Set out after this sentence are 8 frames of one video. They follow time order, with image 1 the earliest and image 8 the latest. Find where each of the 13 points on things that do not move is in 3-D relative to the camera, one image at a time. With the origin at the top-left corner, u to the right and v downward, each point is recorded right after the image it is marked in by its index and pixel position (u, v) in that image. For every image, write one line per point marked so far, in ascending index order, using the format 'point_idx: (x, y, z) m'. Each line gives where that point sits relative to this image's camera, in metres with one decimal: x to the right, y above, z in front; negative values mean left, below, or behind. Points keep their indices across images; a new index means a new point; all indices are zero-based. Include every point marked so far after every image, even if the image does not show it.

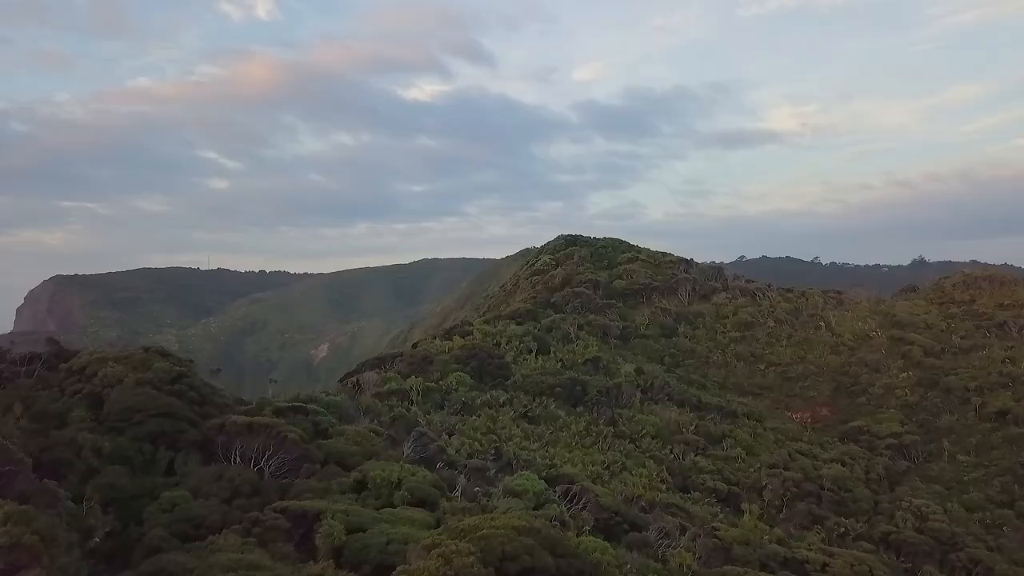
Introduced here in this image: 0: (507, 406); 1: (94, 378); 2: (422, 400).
0: (-0.1, -2.8, +19.5) m
1: (-6.8, -1.5, +13.2) m
2: (-2.1, -2.6, +18.9) m
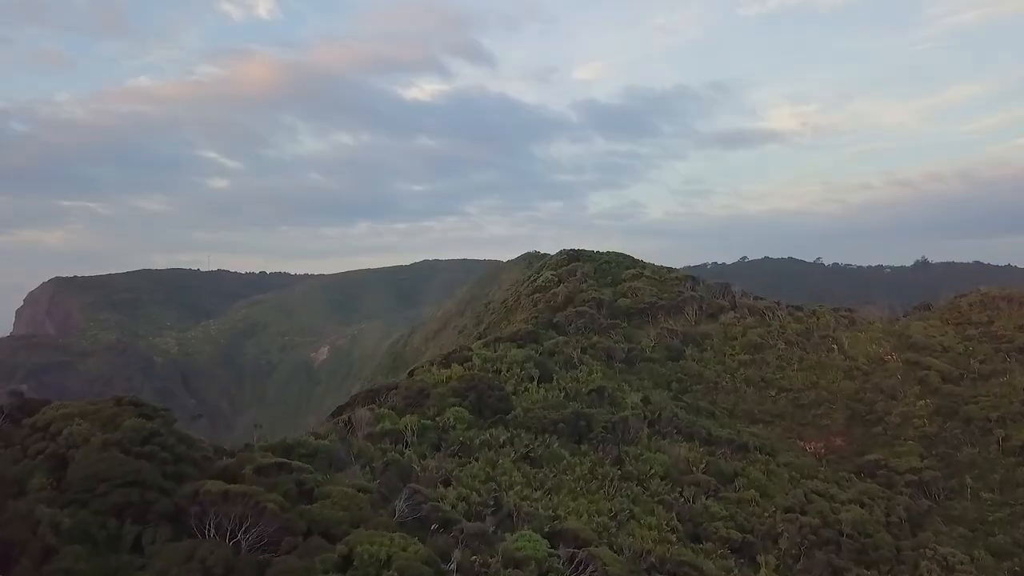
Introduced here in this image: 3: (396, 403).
0: (-0.1, -3.6, +18.4) m
1: (-6.8, -2.2, +12.1) m
2: (-2.1, -3.4, +17.9) m
3: (-2.9, -2.9, +20.1) m
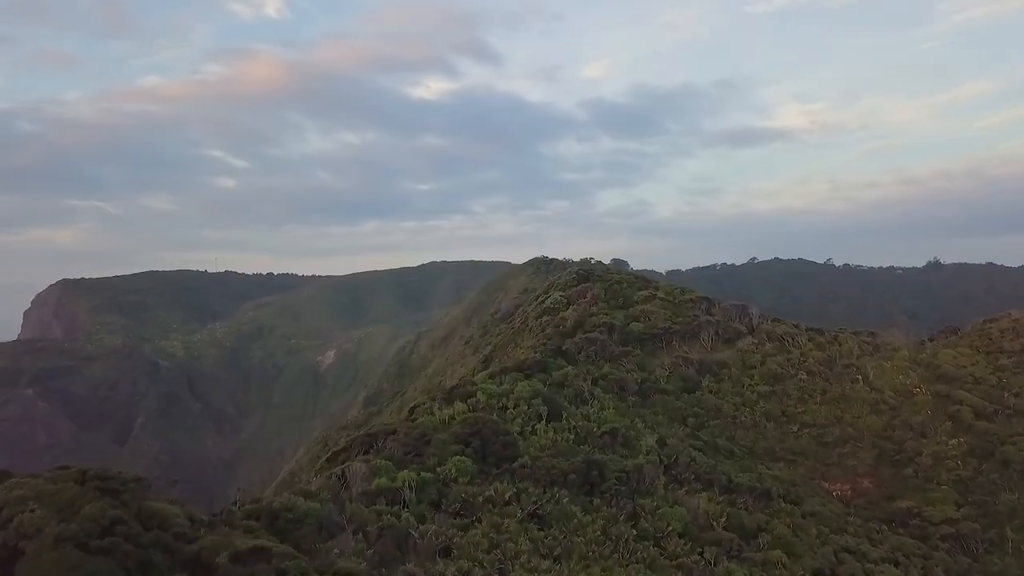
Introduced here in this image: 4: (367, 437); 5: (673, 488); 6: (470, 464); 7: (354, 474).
0: (0.0, -4.5, +17.1) m
1: (-6.7, -3.2, +10.8) m
2: (-2.0, -4.3, +16.5) m
3: (-2.7, -3.8, +18.7) m
4: (-3.6, -3.7, +20.1) m
5: (+3.9, -4.8, +19.5) m
6: (-1.0, -4.0, +18.4) m
7: (-3.4, -3.9, +17.2) m
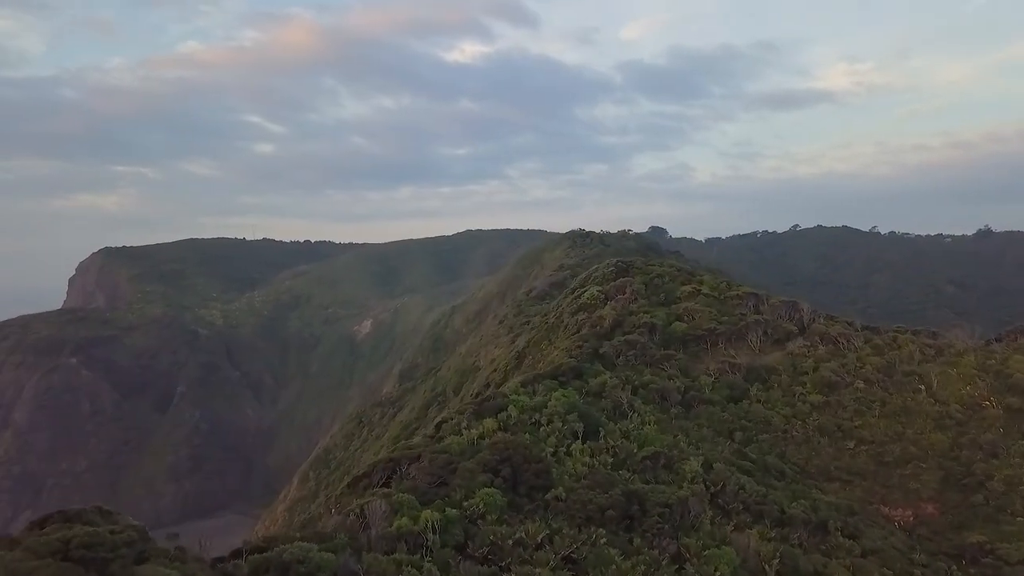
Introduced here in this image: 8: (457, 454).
0: (+0.7, -5.0, +15.7) m
1: (-6.4, -3.9, +9.7) m
2: (-1.4, -4.8, +15.2) m
3: (-2.0, -4.2, +17.4) m
4: (-2.9, -4.1, +18.8) m
5: (+4.6, -5.2, +17.9) m
6: (-0.3, -4.4, +17.0) m
7: (-2.7, -4.4, +15.9) m
8: (-1.3, -3.8, +18.8) m
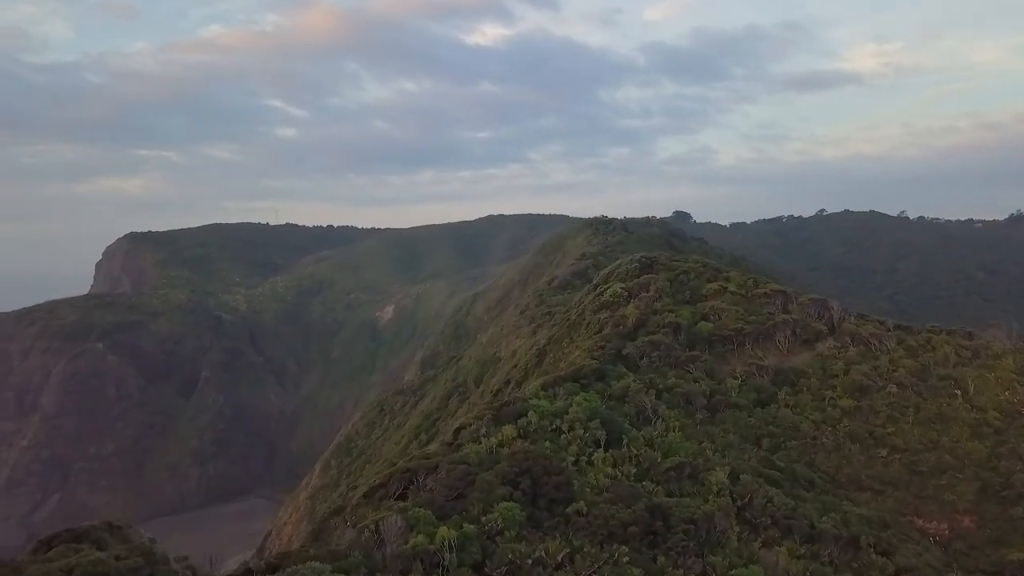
0: (+1.0, -5.2, +15.1) m
1: (-6.2, -4.2, +9.3) m
2: (-1.0, -5.0, +14.7) m
3: (-1.6, -4.4, +16.9) m
4: (-2.4, -4.2, +18.4) m
5: (+5.0, -5.3, +17.3) m
6: (+0.1, -4.6, +16.4) m
7: (-2.3, -4.6, +15.5) m
8: (-0.8, -4.0, +18.3) m
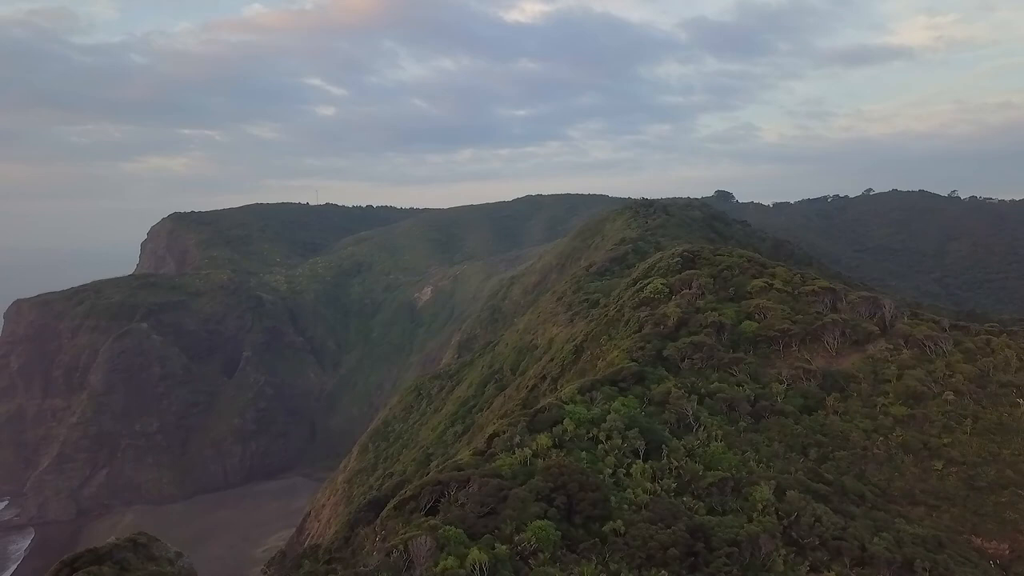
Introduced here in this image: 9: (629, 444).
0: (+1.6, -5.4, +14.5) m
1: (-5.8, -4.6, +8.9) m
2: (-0.4, -5.3, +14.1) m
3: (-0.9, -4.5, +16.3) m
4: (-1.6, -4.3, +17.8) m
5: (+5.7, -5.6, +16.4) m
6: (+0.8, -4.8, +15.8) m
7: (-1.7, -4.8, +15.0) m
8: (-0.1, -4.1, +17.6) m
9: (+2.8, -3.8, +19.6) m
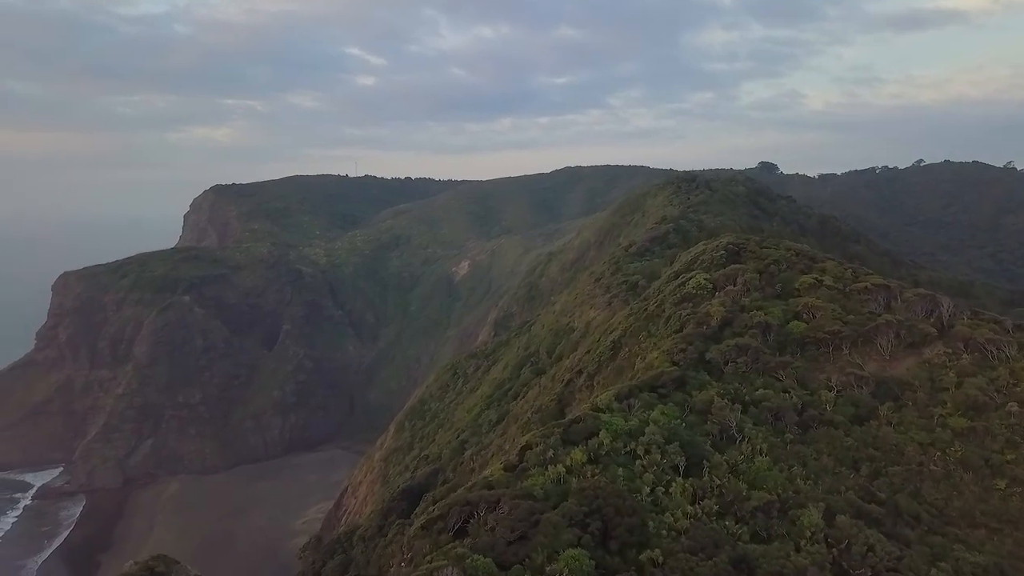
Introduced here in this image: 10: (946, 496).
0: (+2.1, -5.8, +13.6) m
1: (-5.5, -5.1, +8.4) m
2: (+0.1, -5.6, +13.4) m
3: (-0.3, -4.8, +15.6) m
4: (-1.0, -4.6, +17.1) m
5: (+6.3, -5.9, +15.4) m
6: (+1.4, -5.1, +15.0) m
7: (-1.2, -5.1, +14.2) m
8: (+0.6, -4.4, +16.8) m
9: (+3.6, -4.0, +18.6) m
10: (+10.5, -5.0, +19.6) m
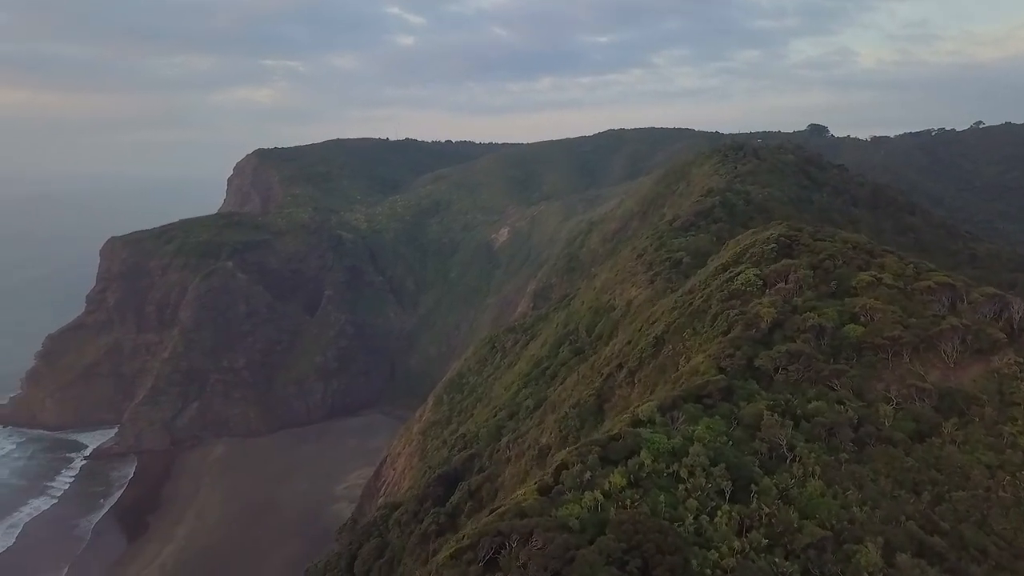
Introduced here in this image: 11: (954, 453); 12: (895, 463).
0: (+2.6, -6.3, +12.6) m
1: (-5.3, -5.8, +7.8) m
2: (+0.6, -6.2, +12.5) m
3: (+0.3, -5.2, +14.7) m
4: (-0.3, -4.9, +16.2) m
5: (+6.9, -6.3, +14.2) m
6: (+1.9, -5.5, +14.0) m
7: (-0.6, -5.6, +13.4) m
8: (+1.3, -4.7, +15.8) m
9: (+4.4, -4.3, +17.5) m
10: (+11.3, -5.3, +18.1) m
11: (+10.8, -4.0, +19.8) m
12: (+9.2, -4.2, +19.5) m
